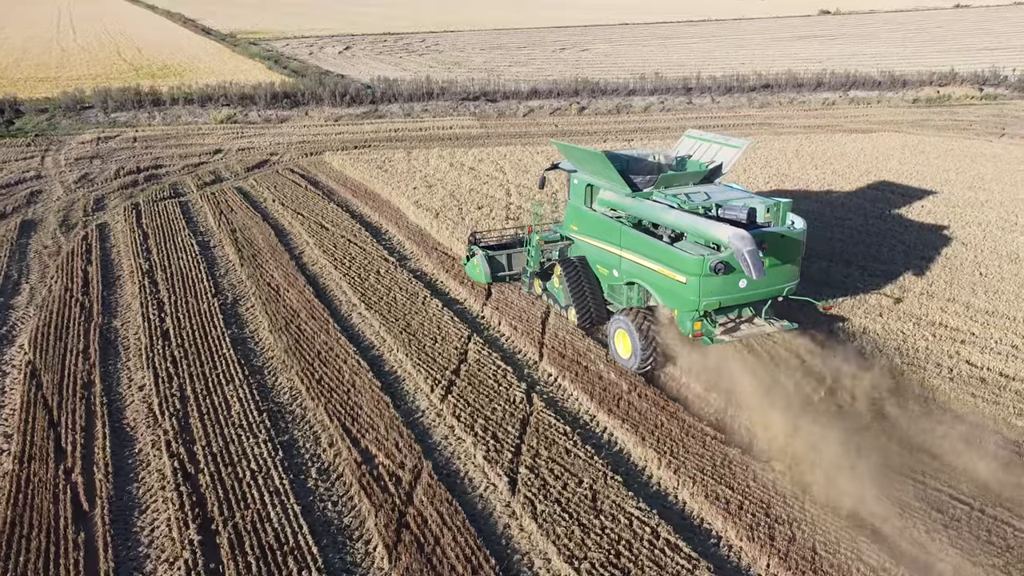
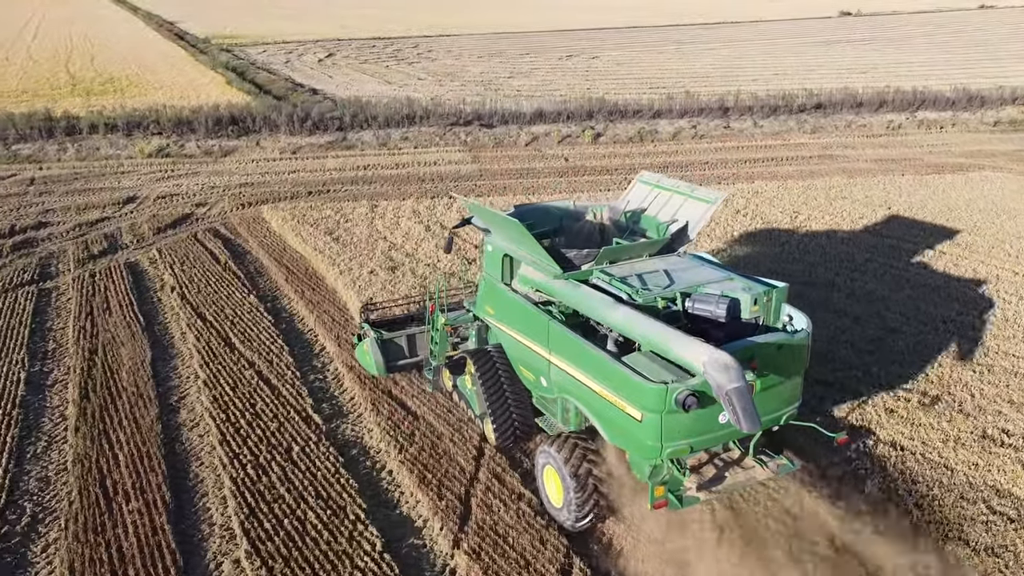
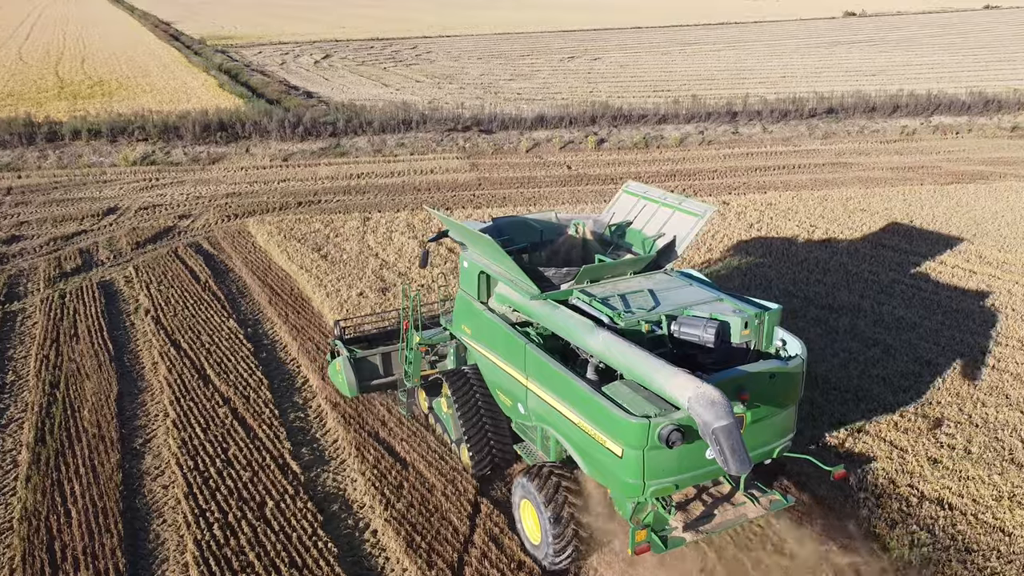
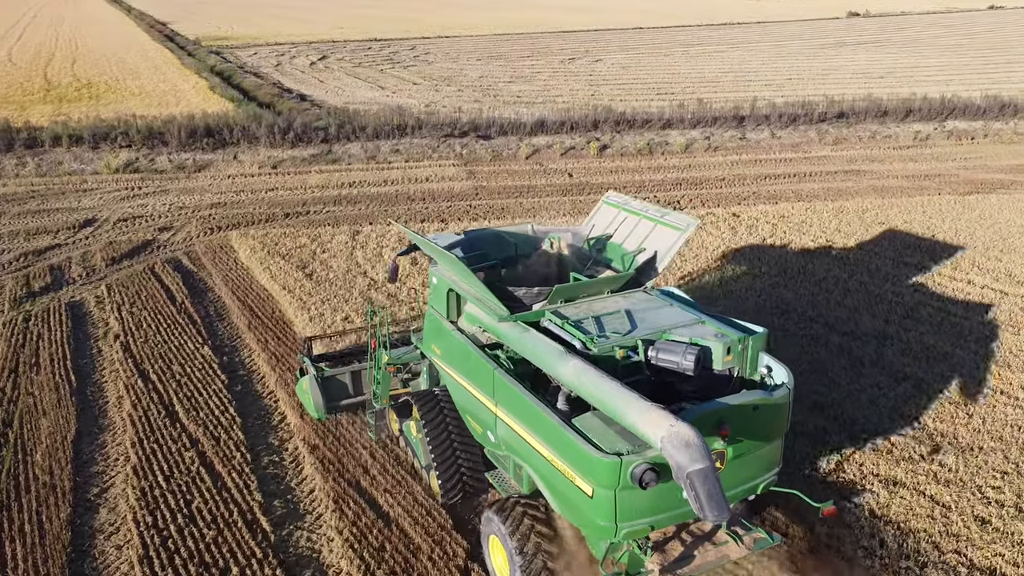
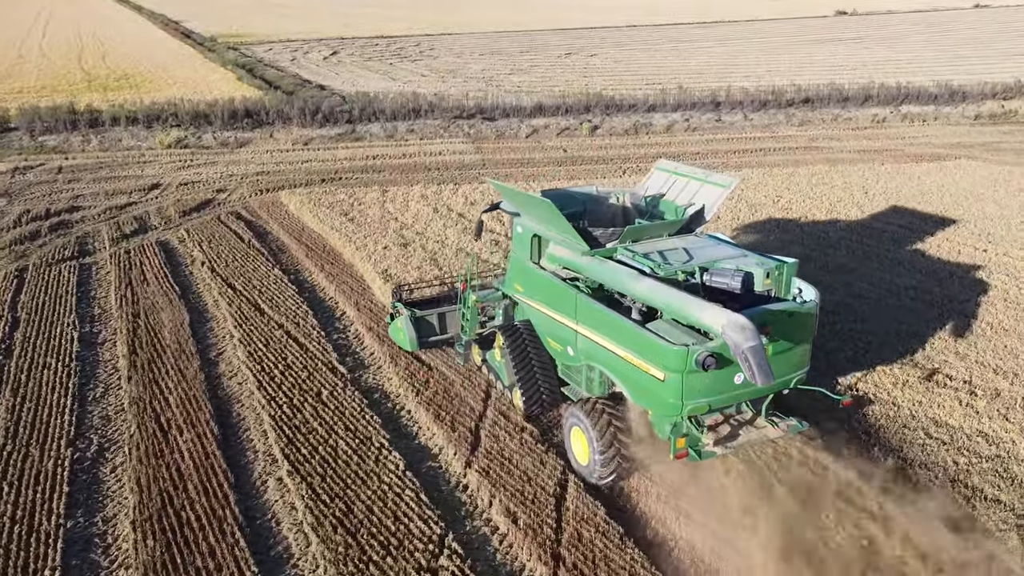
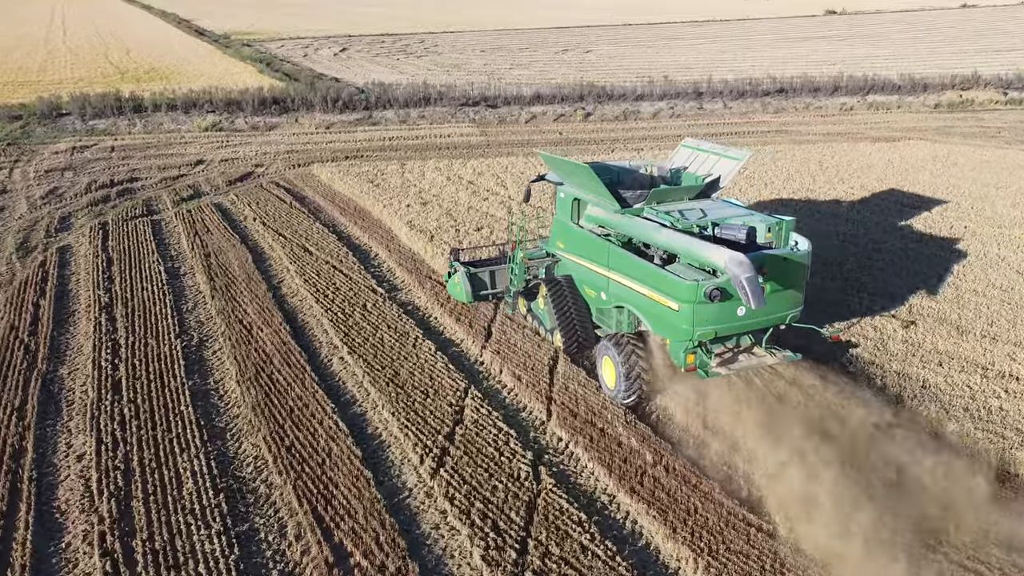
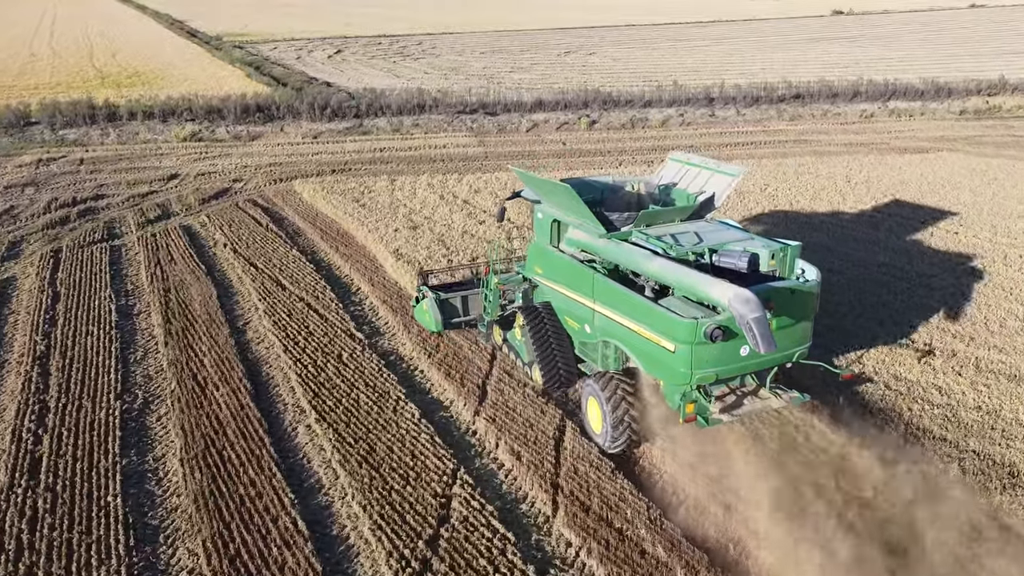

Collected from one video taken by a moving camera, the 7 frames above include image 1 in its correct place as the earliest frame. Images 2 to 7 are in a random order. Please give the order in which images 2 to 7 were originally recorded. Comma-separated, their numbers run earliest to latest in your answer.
6, 7, 5, 2, 3, 4
